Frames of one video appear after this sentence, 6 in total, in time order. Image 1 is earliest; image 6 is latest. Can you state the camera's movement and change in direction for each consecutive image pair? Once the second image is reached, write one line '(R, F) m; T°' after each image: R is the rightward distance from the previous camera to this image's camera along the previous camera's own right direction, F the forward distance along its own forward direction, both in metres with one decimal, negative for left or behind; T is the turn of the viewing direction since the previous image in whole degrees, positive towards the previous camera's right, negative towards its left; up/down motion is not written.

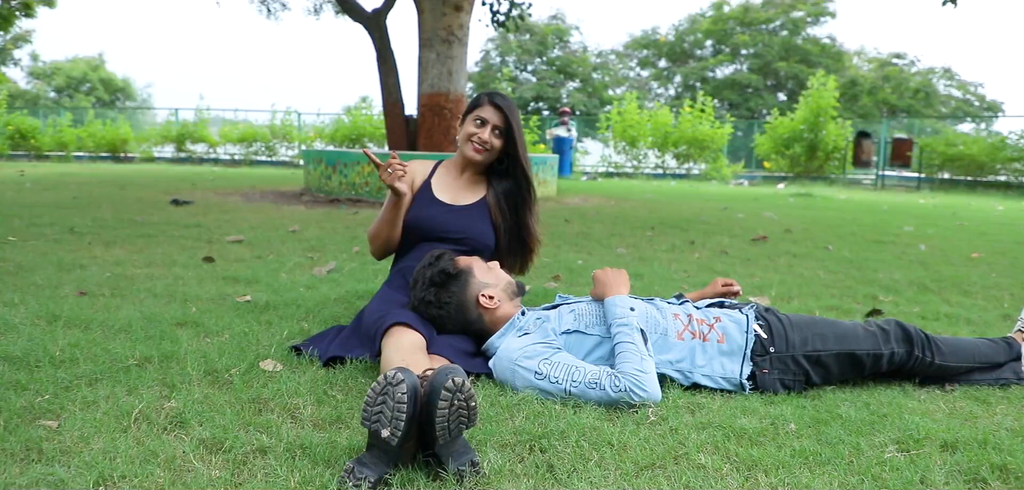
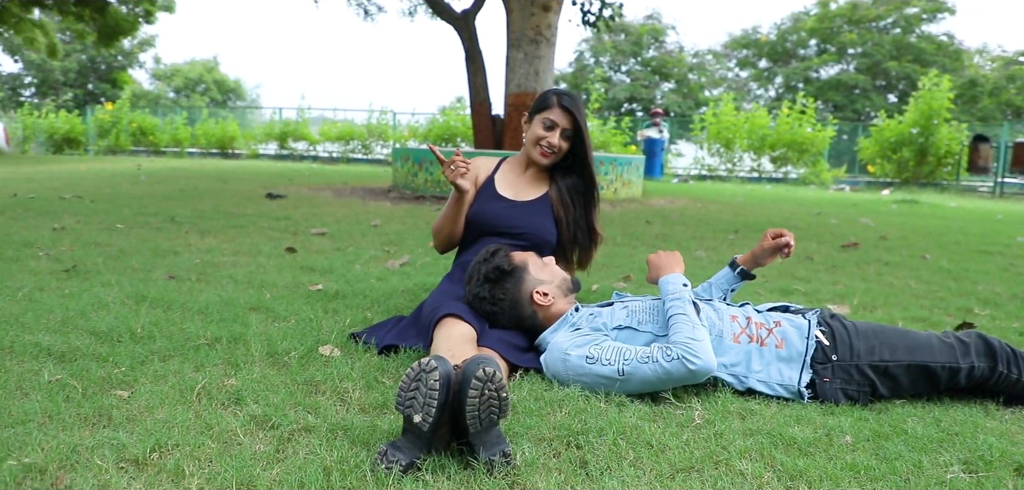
(+0.1, 0.0) m; -7°
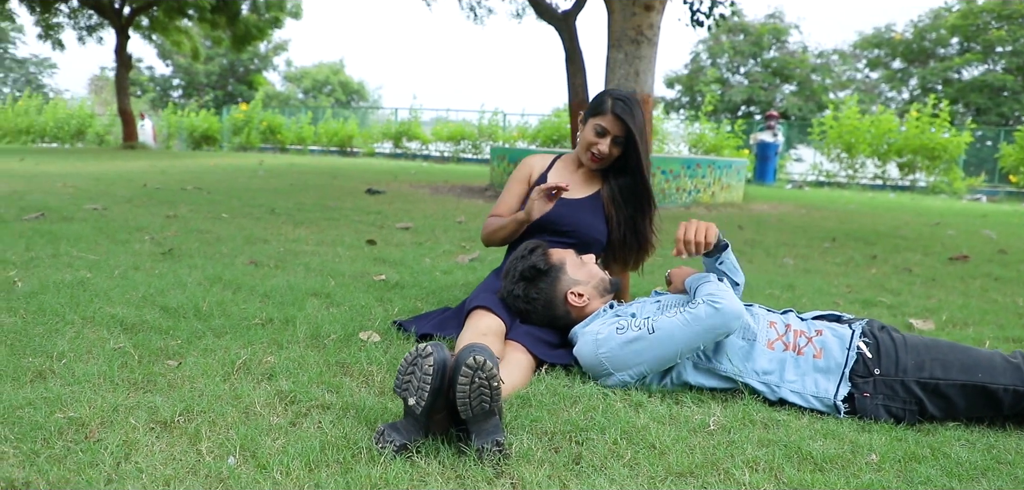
(+0.3, 0.0) m; -9°
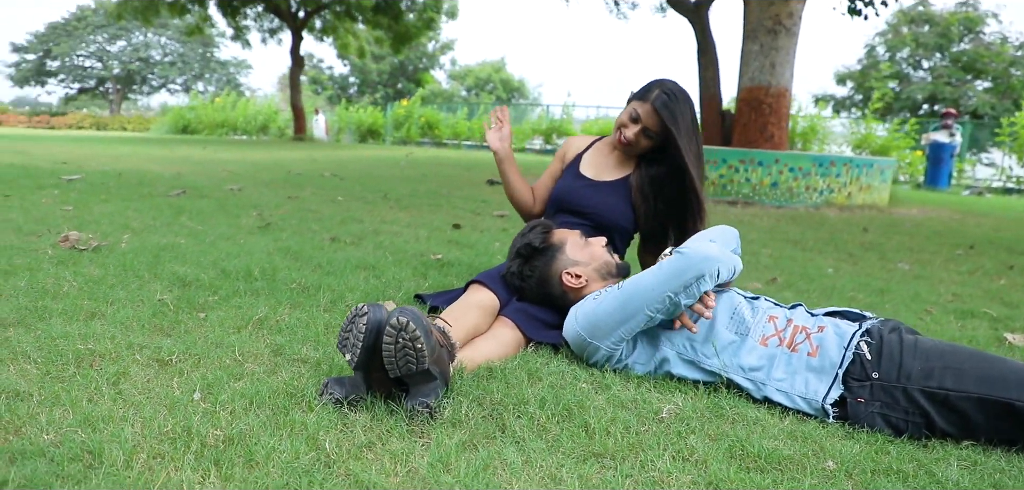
(+0.6, 0.0) m; -13°
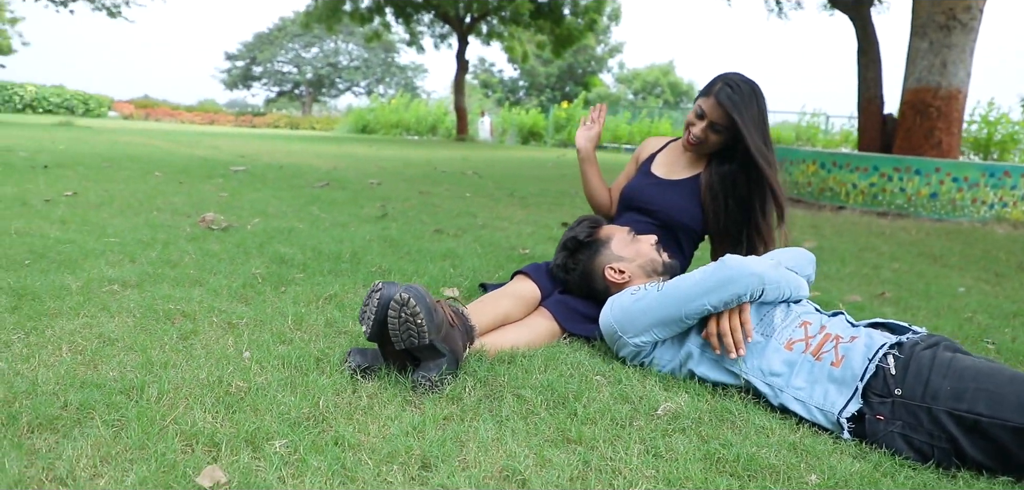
(+0.4, 0.0) m; -13°
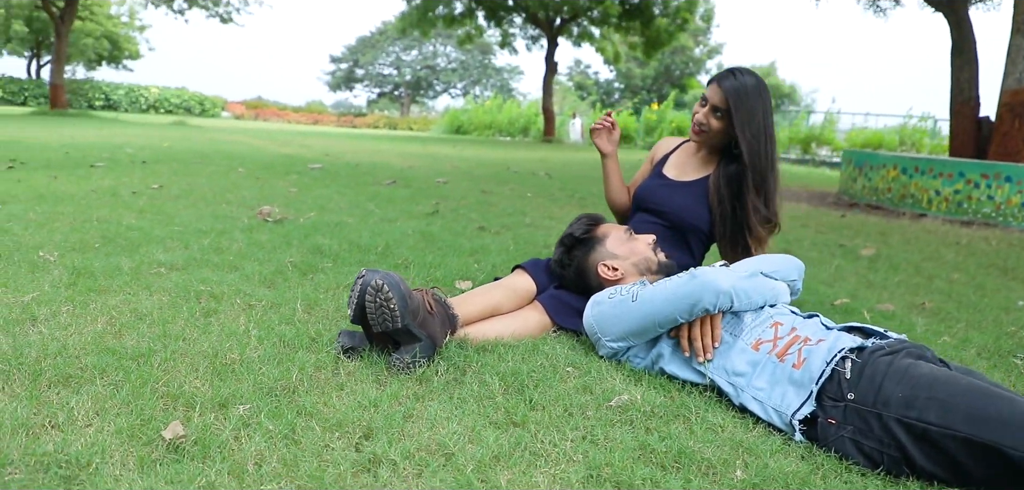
(+0.4, -0.1) m; -8°
